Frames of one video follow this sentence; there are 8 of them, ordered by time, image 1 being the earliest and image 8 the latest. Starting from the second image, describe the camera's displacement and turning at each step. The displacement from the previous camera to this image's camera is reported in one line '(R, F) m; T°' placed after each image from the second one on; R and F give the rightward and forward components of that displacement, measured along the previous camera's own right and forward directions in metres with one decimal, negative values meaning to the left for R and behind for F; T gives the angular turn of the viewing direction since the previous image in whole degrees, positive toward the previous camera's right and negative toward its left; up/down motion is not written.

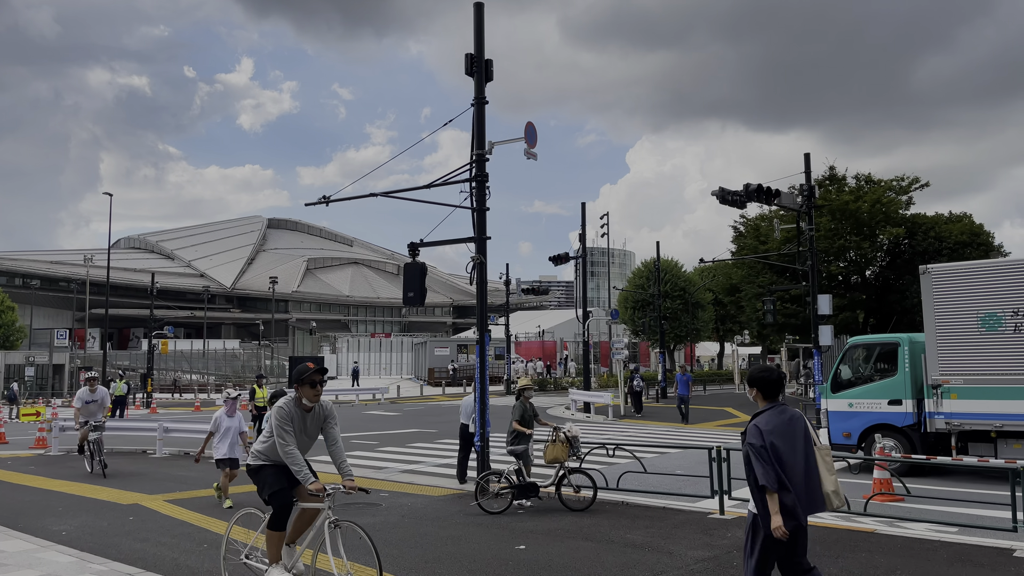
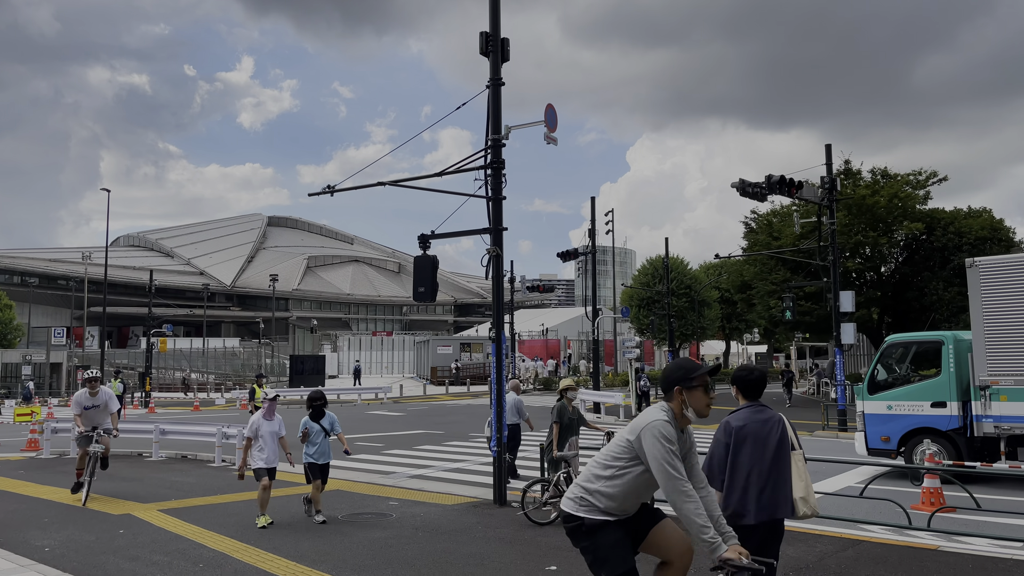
(-0.2, +0.7) m; 0°
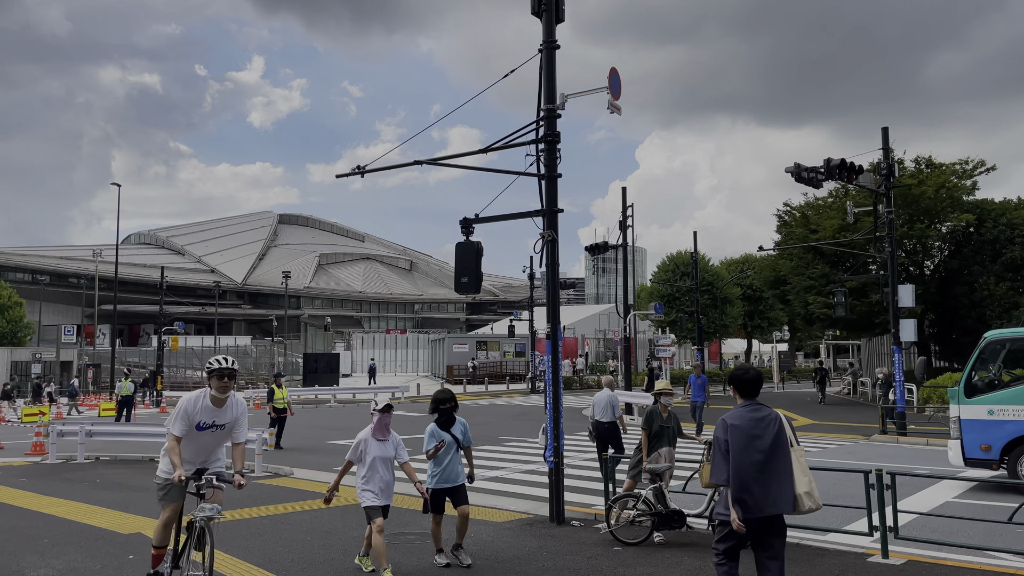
(-0.6, +1.2) m; -1°
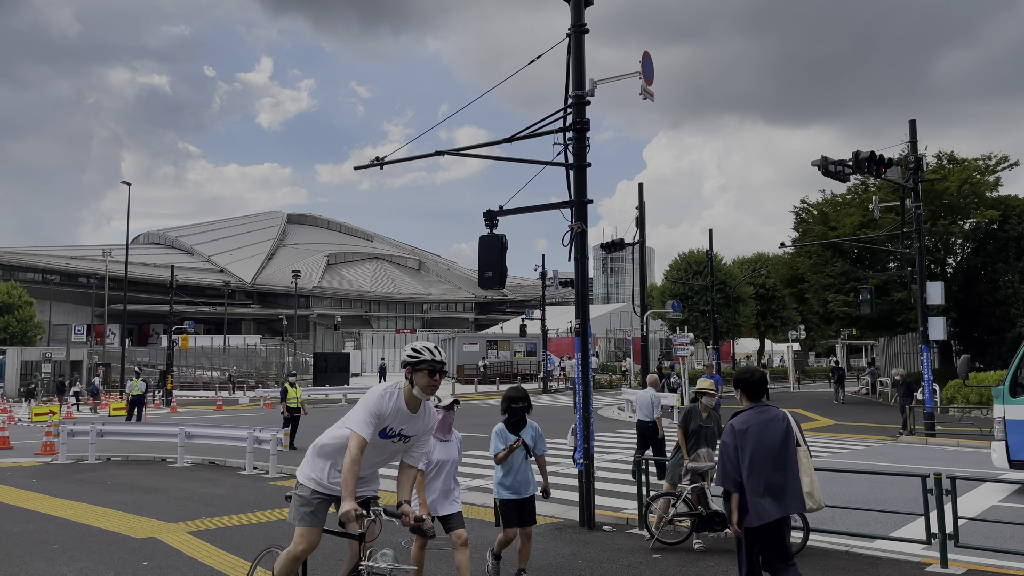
(-0.2, +0.4) m; -1°
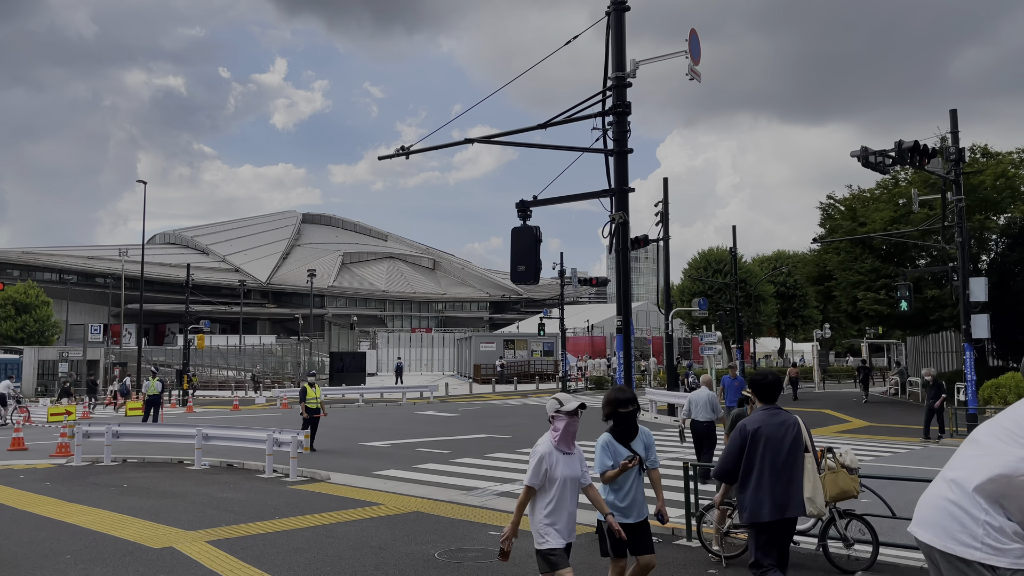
(-0.3, +0.5) m; -1°
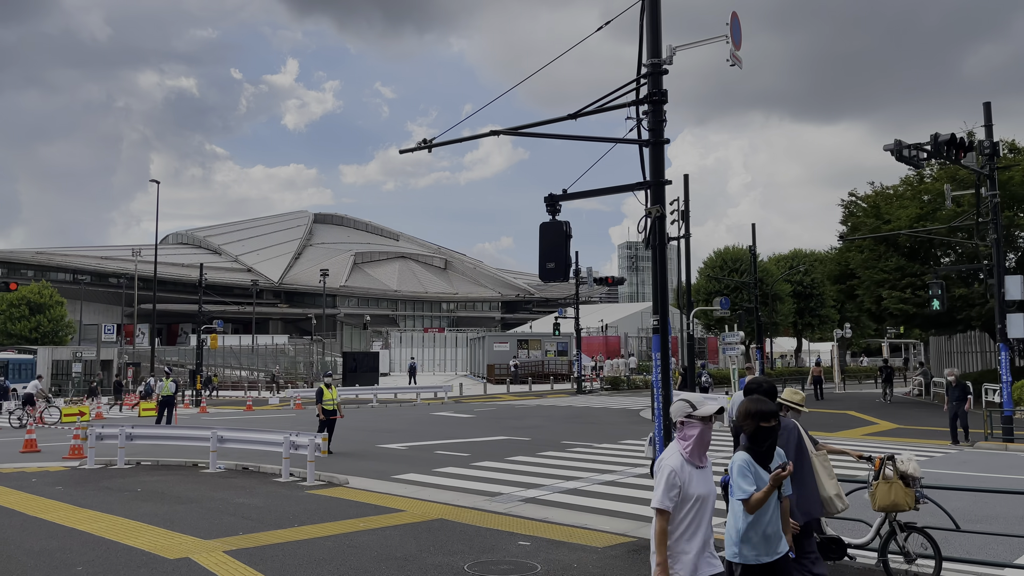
(-0.2, +0.4) m; -1°
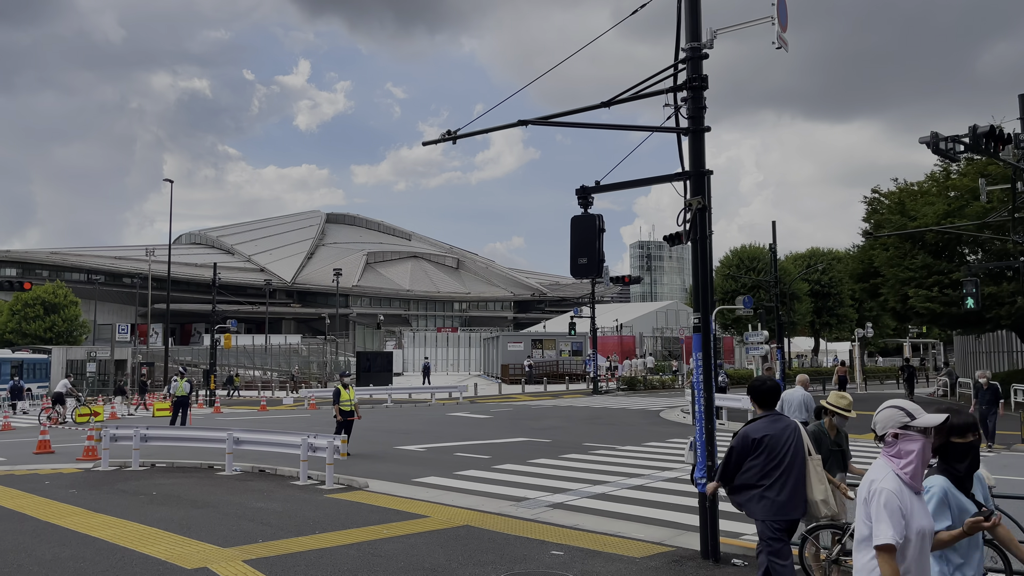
(-0.2, +0.4) m; -1°
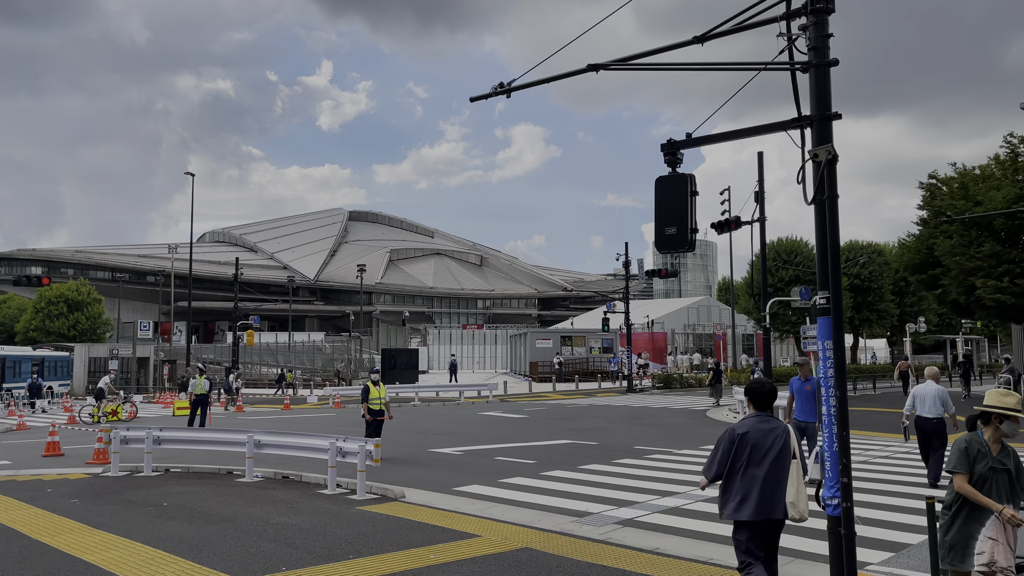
(-0.4, +1.4) m; -2°
